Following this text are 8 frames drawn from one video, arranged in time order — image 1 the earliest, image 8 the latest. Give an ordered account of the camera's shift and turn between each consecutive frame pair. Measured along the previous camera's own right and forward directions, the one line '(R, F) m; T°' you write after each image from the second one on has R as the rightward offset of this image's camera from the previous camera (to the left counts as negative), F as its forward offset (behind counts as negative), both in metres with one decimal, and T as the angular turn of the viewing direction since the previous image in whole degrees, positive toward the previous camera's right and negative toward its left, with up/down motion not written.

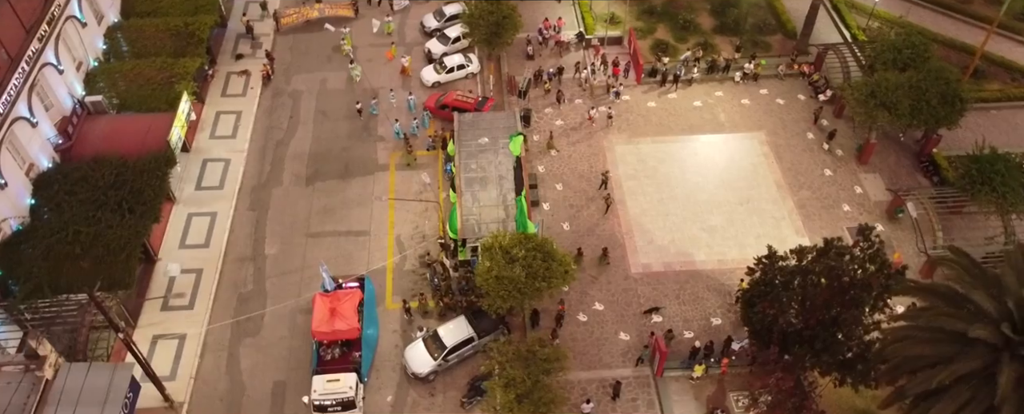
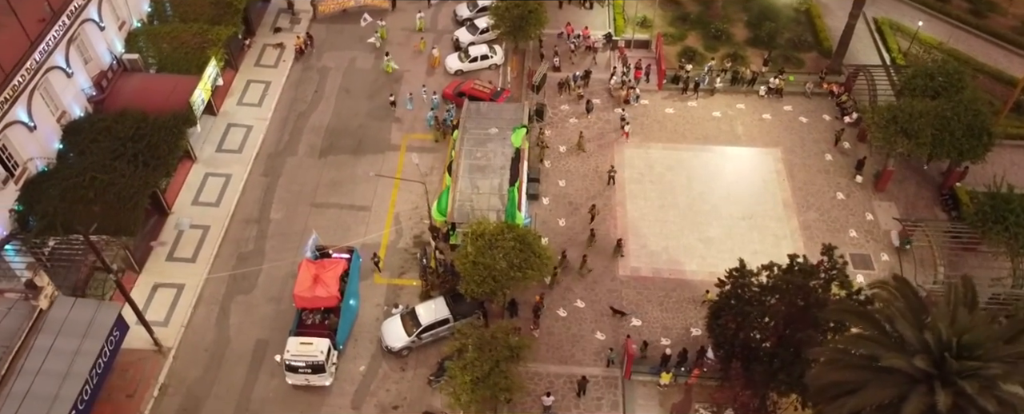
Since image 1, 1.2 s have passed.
(+2.9, -0.2) m; -5°
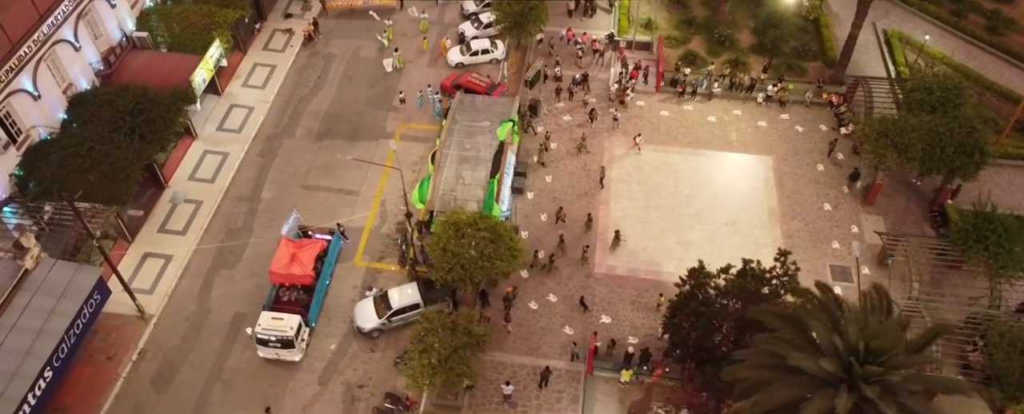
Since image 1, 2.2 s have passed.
(+2.4, -0.3) m; -2°
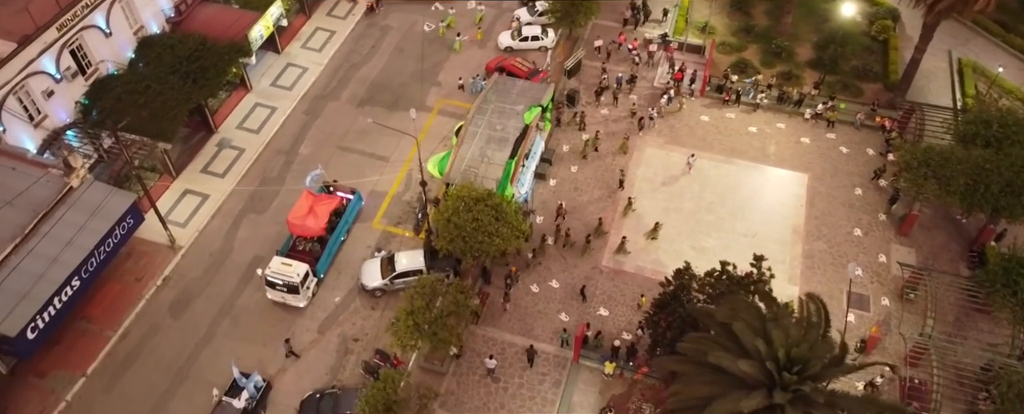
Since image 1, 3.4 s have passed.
(+2.7, -0.3) m; -6°
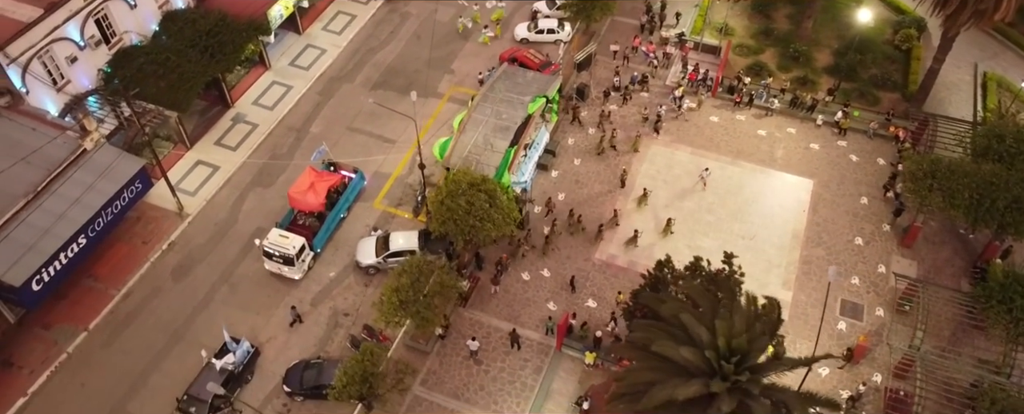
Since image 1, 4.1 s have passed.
(+1.7, -0.3) m; -3°
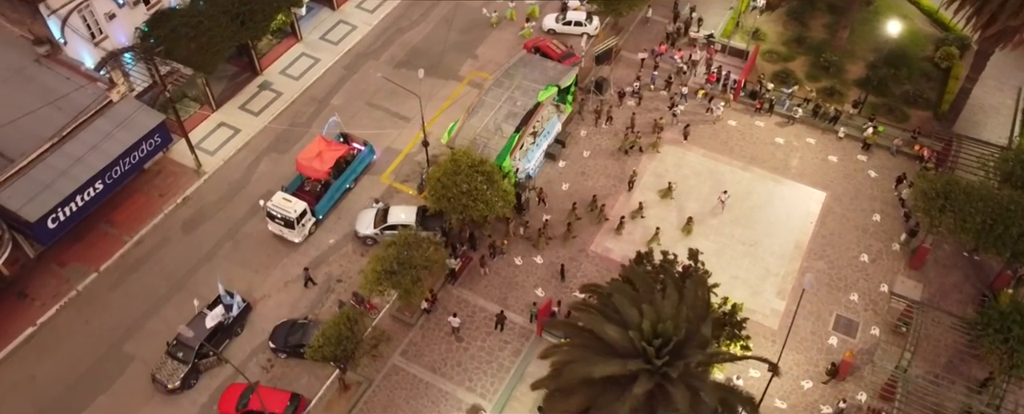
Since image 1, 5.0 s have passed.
(+2.3, -0.2) m; -4°
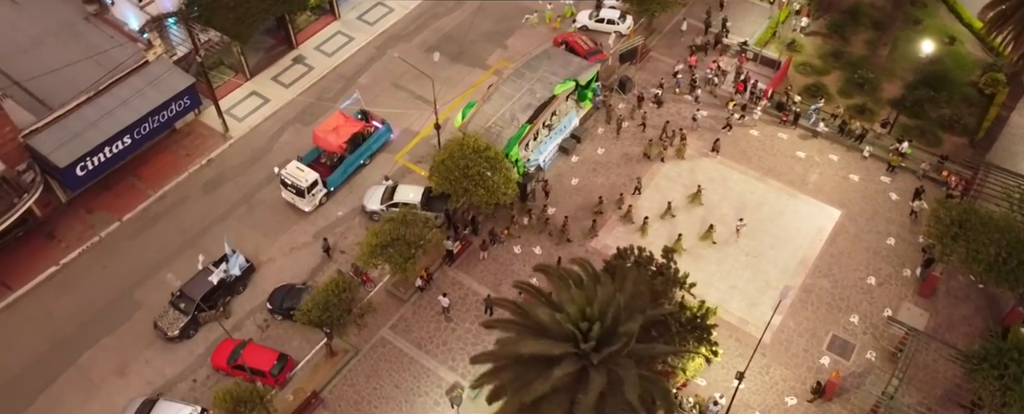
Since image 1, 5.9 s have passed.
(+2.1, -0.3) m; -4°
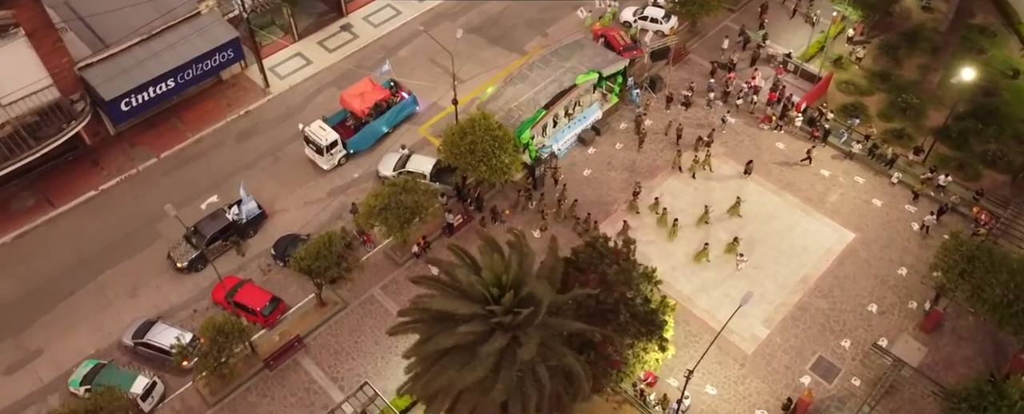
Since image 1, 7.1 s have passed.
(+3.0, -0.5) m; -6°
